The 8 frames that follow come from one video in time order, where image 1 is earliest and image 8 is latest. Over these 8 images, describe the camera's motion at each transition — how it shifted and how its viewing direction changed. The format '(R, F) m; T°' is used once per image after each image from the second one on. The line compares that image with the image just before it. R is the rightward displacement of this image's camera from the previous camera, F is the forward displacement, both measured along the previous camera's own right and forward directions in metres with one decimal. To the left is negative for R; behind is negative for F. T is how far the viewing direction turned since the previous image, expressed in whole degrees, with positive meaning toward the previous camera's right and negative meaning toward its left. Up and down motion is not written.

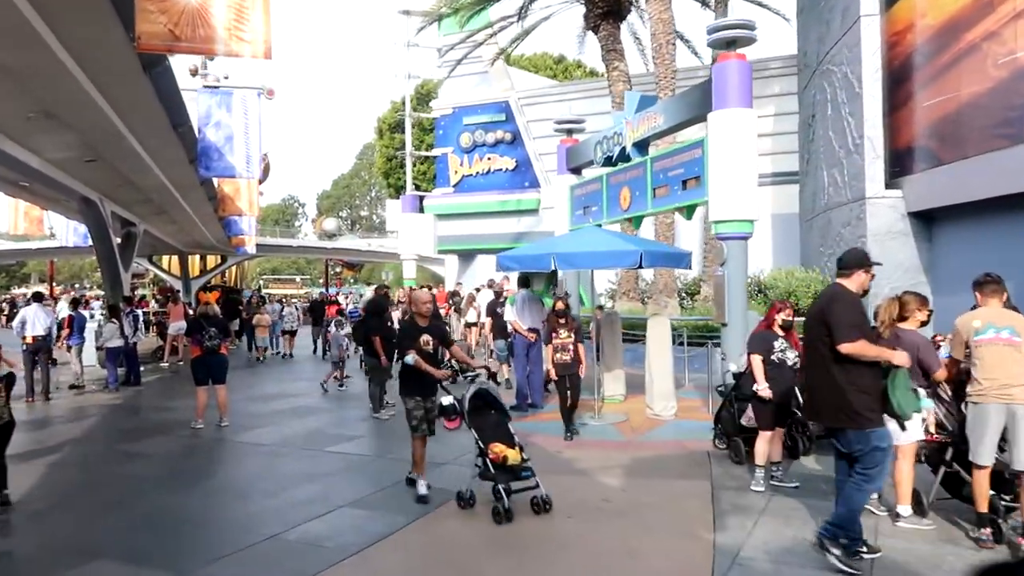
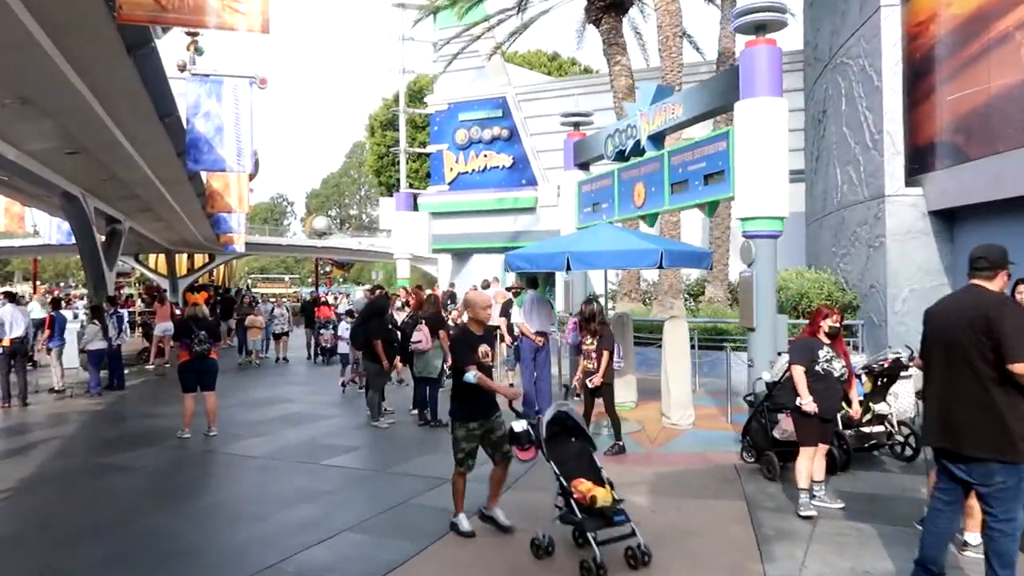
(-0.3, +0.6) m; +1°
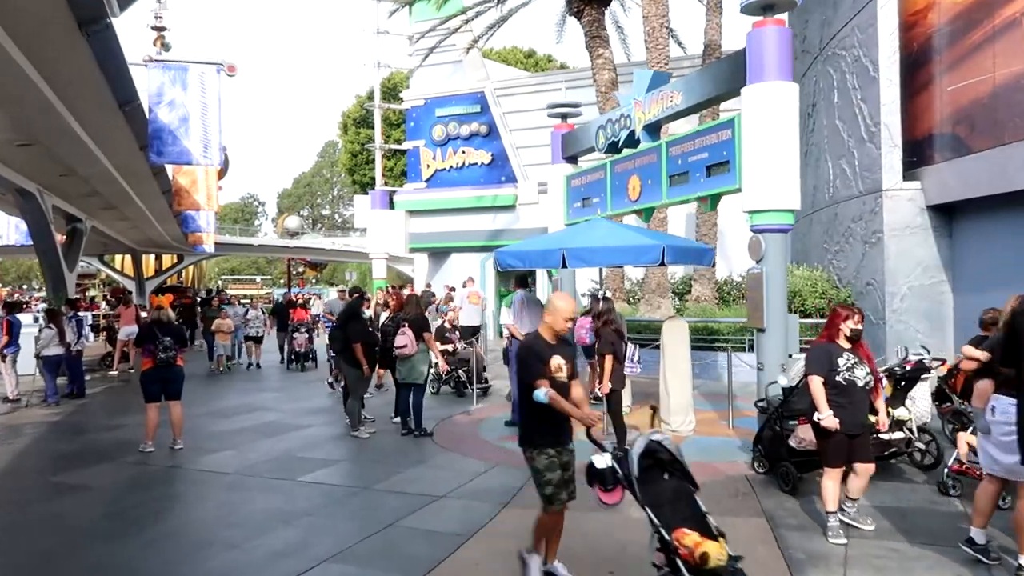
(-0.2, +0.6) m; +2°
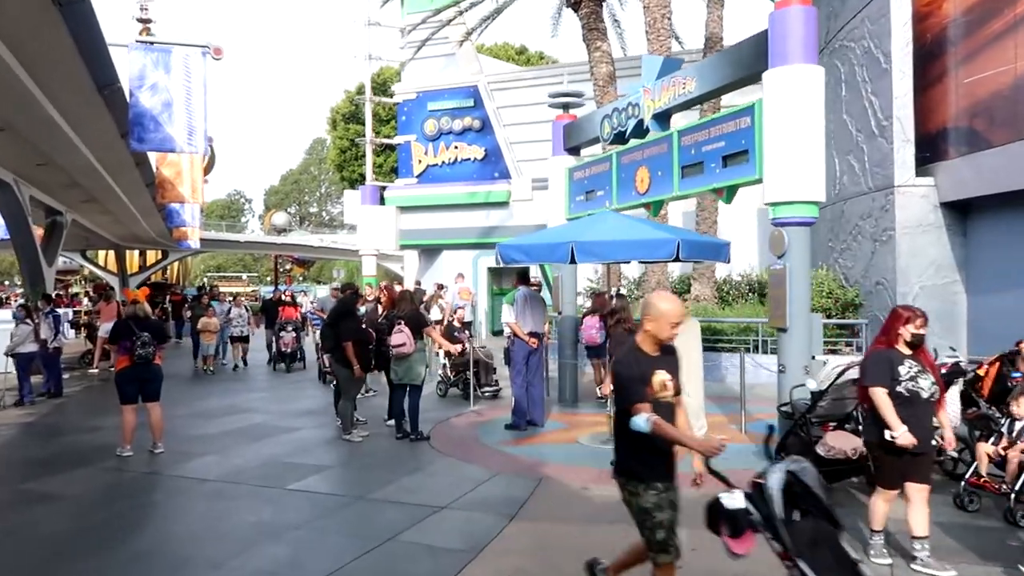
(-0.2, +0.5) m; +1°
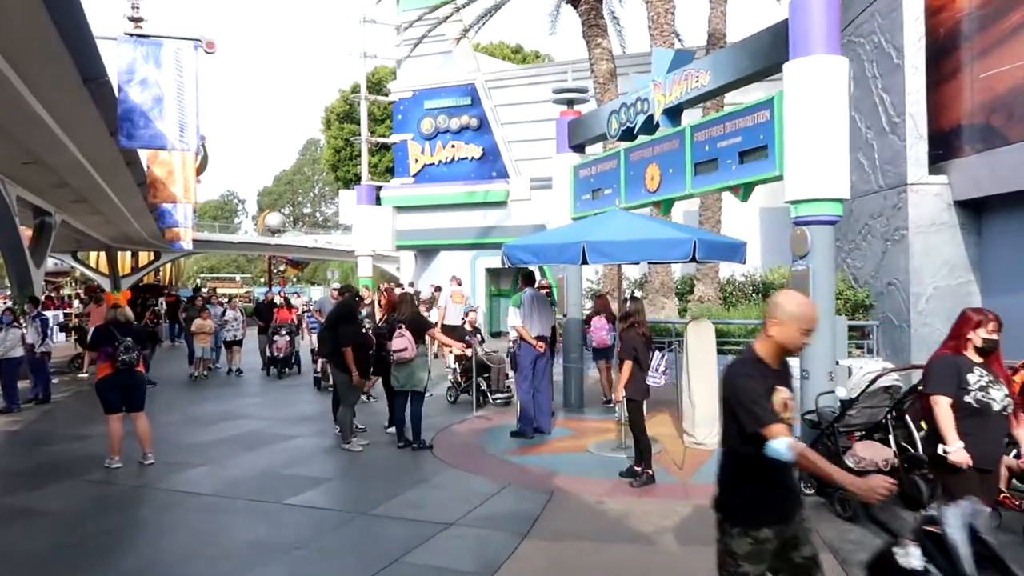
(-0.1, +0.4) m; 0°
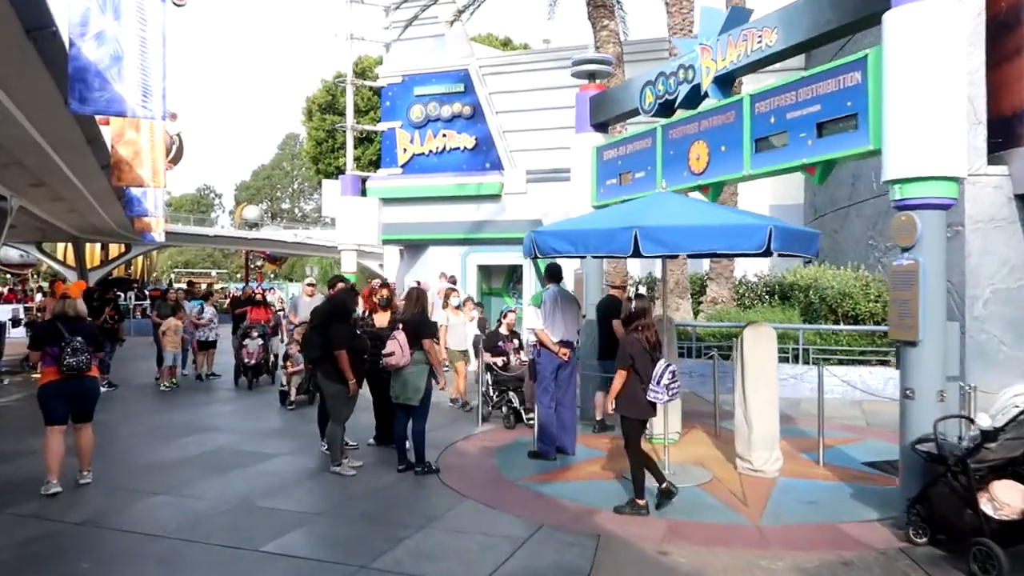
(-0.4, +1.4) m; +2°
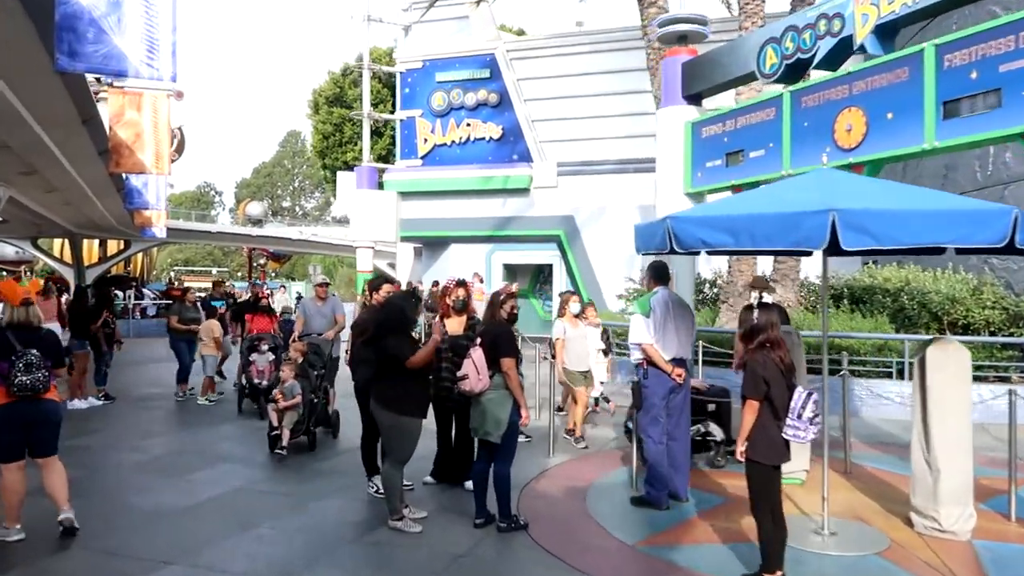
(-0.8, +1.7) m; 0°
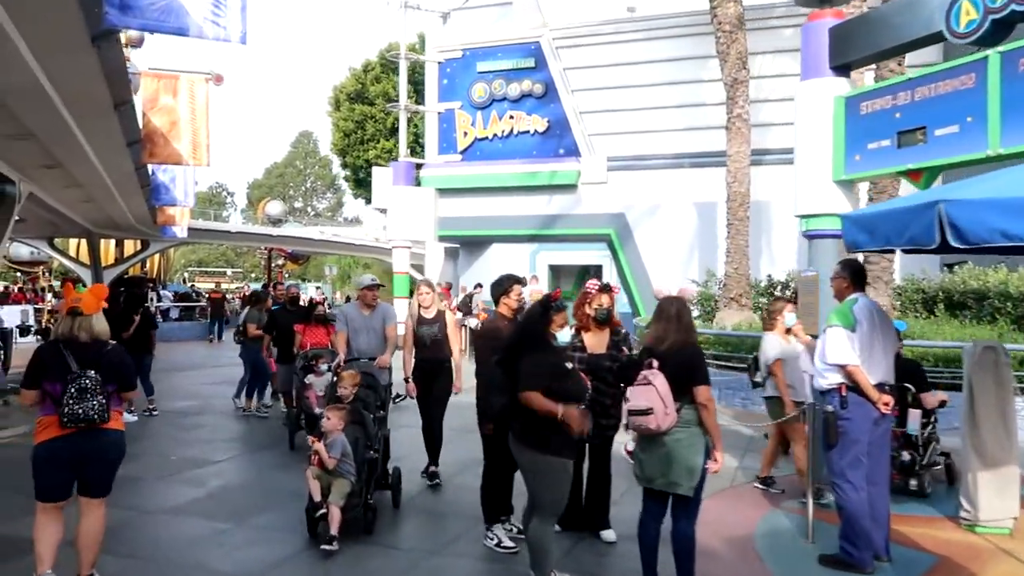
(-1.0, +1.3) m; -1°
